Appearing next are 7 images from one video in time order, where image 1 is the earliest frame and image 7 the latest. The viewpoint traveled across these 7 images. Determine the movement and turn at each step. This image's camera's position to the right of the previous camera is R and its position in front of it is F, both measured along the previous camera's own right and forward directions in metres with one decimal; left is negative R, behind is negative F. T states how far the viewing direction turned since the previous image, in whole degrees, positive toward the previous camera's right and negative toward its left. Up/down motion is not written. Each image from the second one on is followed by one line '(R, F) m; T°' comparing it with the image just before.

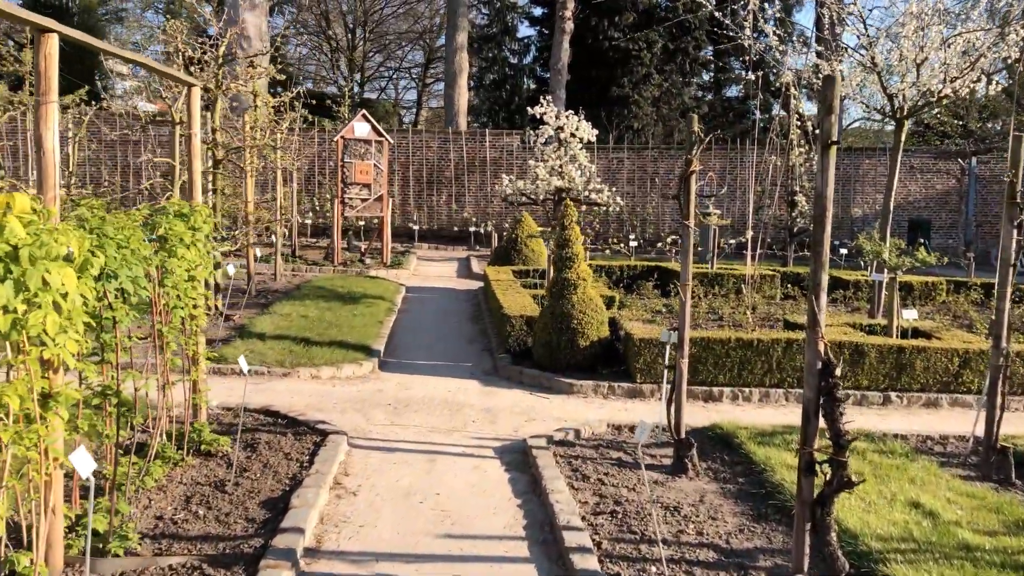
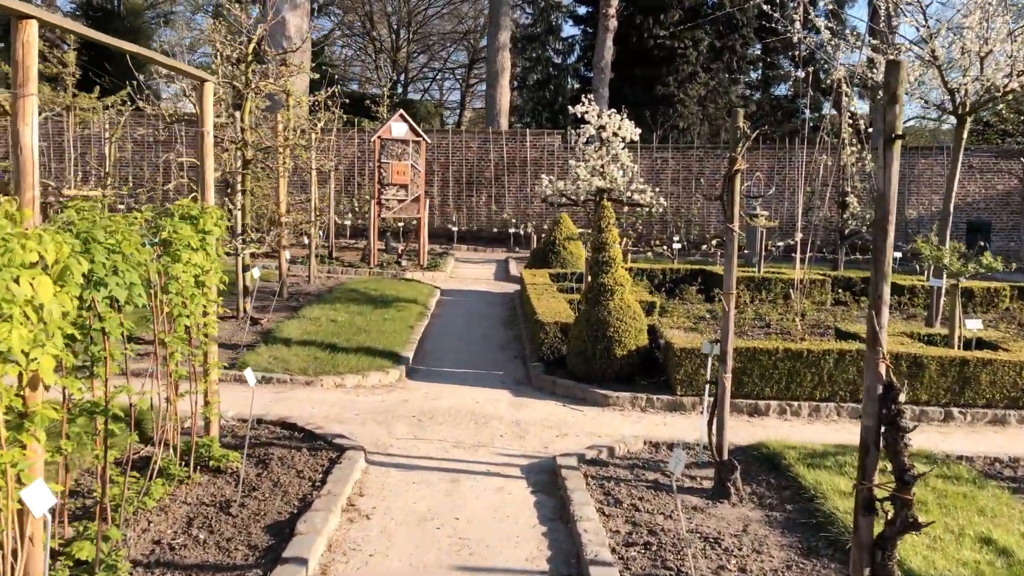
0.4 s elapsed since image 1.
(+0.1, +0.3) m; -3°
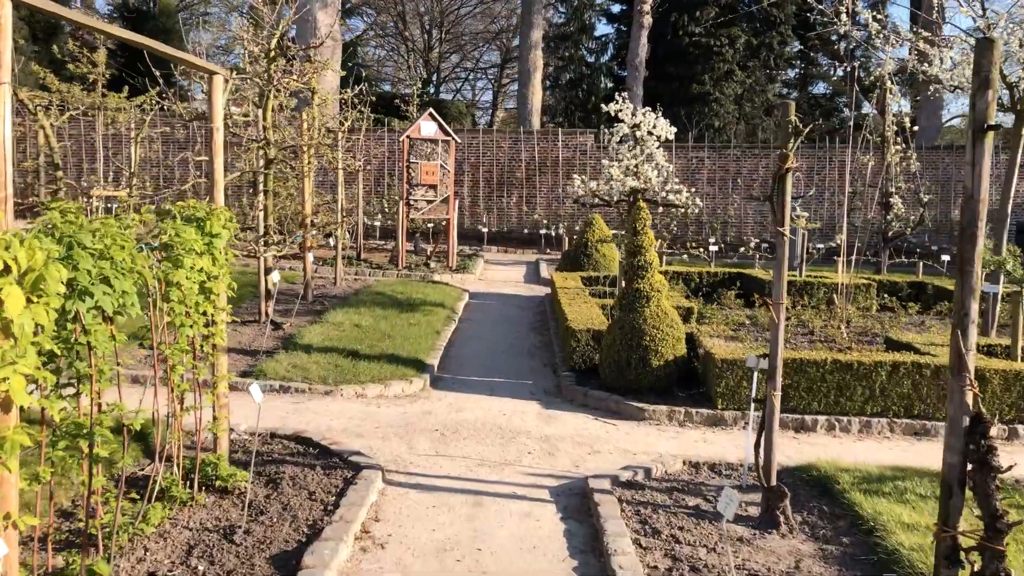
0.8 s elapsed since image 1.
(0.0, +0.3) m; -2°
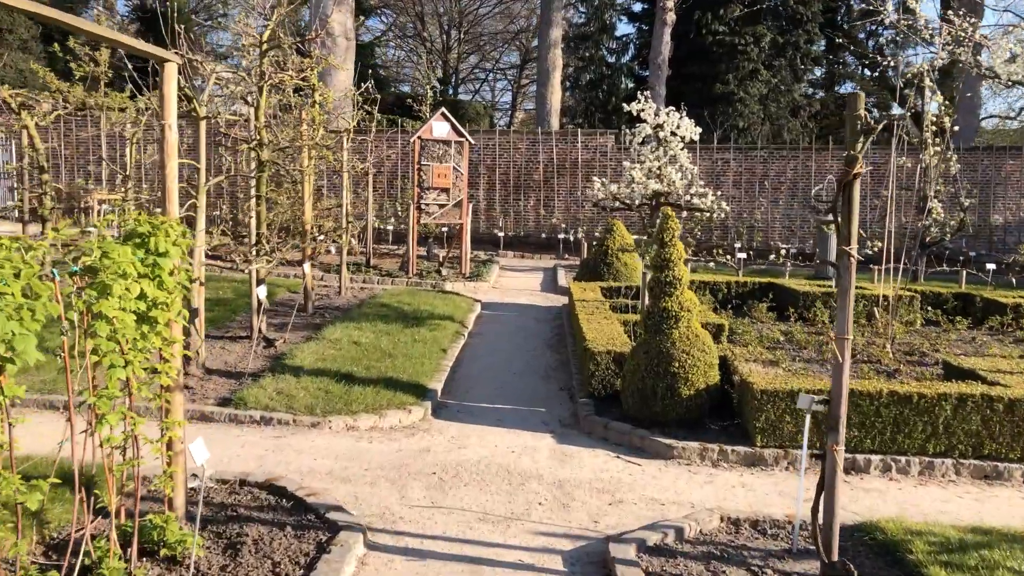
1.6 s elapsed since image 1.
(+0.1, +0.7) m; -1°
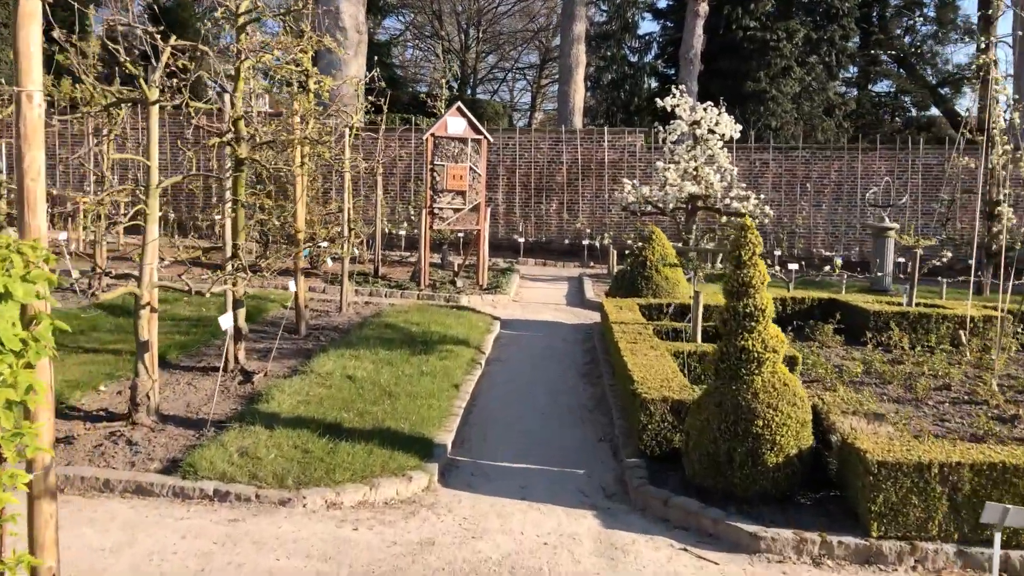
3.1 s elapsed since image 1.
(-0.1, +1.2) m; -1°
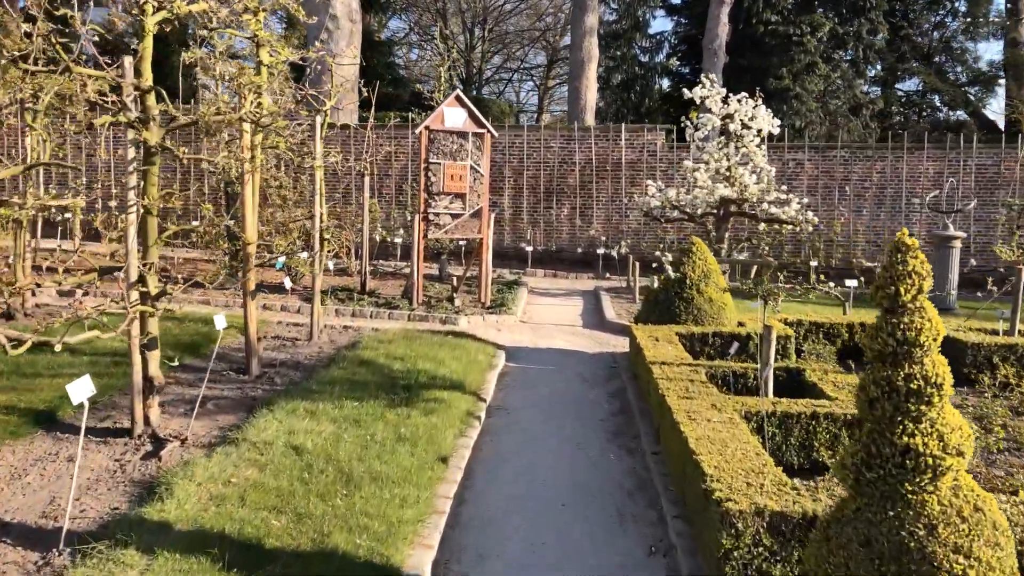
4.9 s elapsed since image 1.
(0.0, +1.6) m; 0°
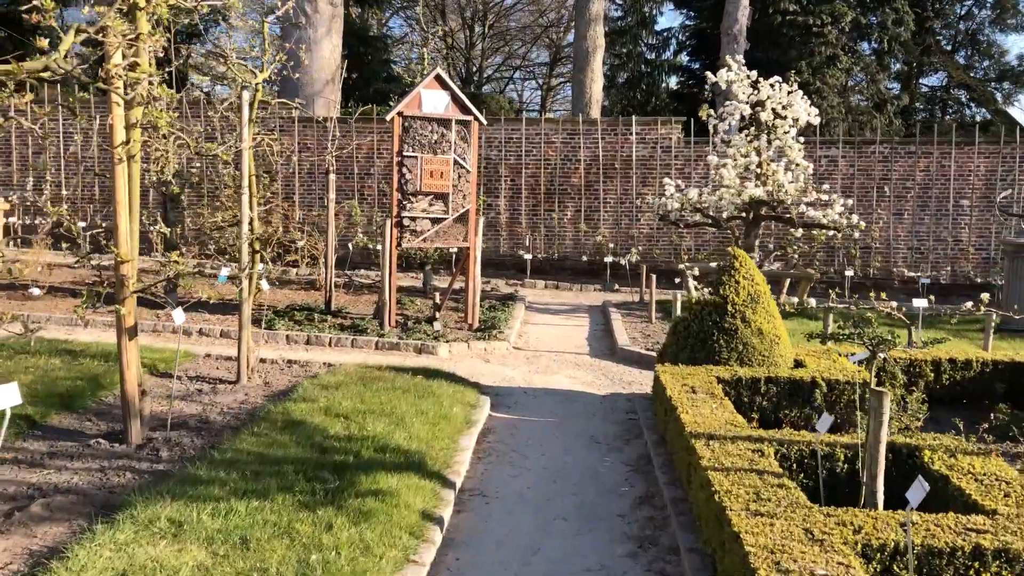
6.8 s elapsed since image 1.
(+0.1, +1.6) m; 0°
